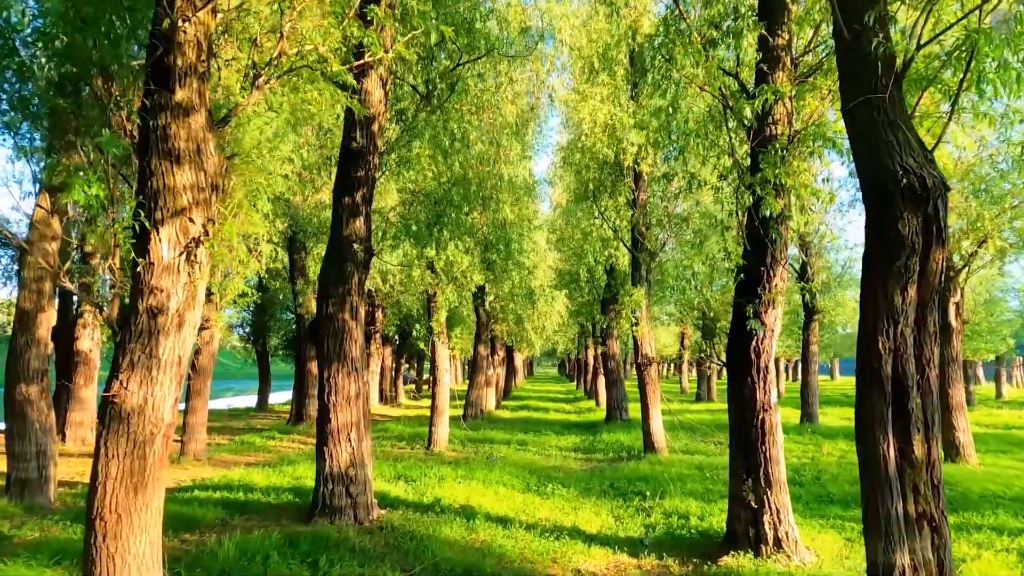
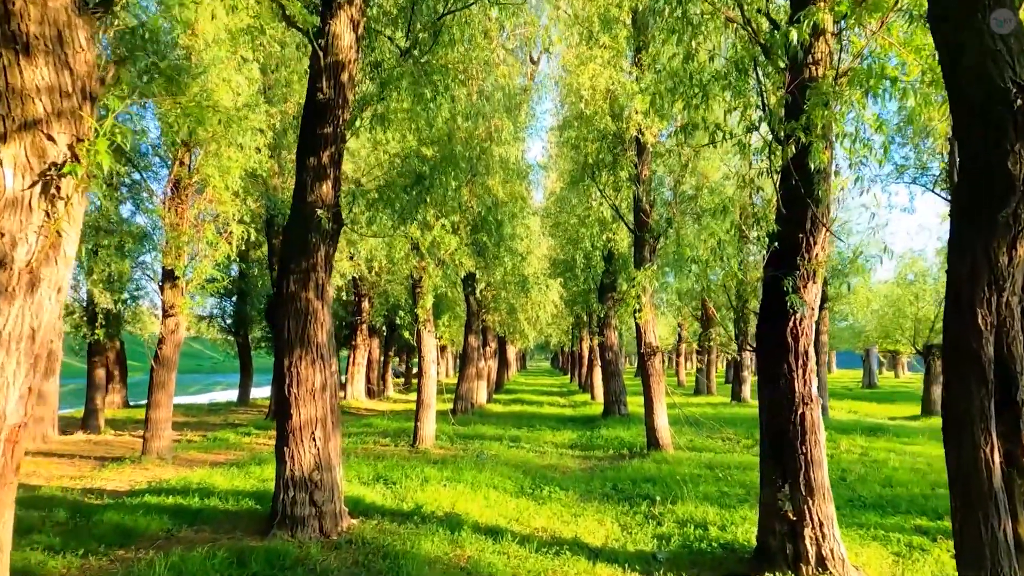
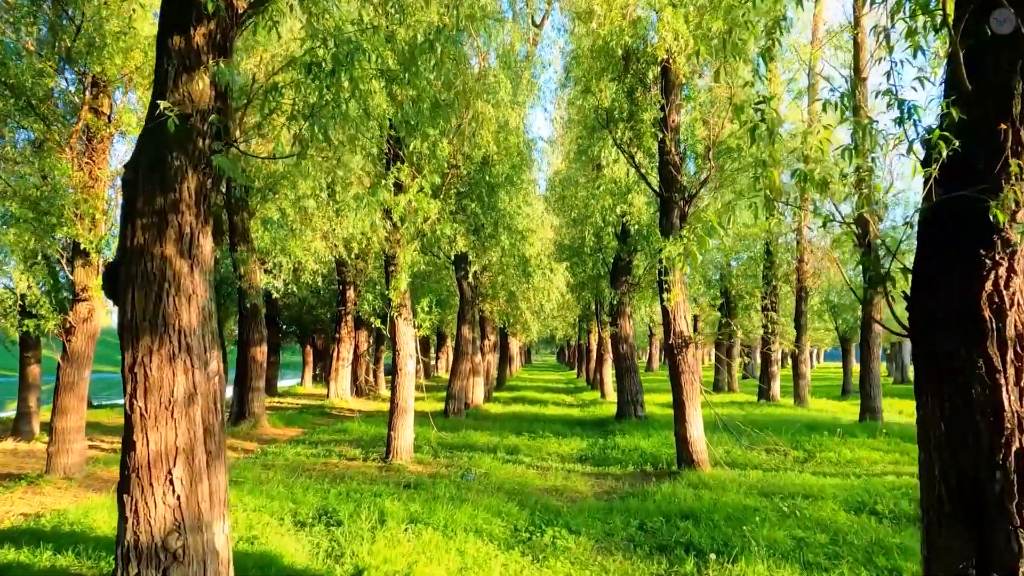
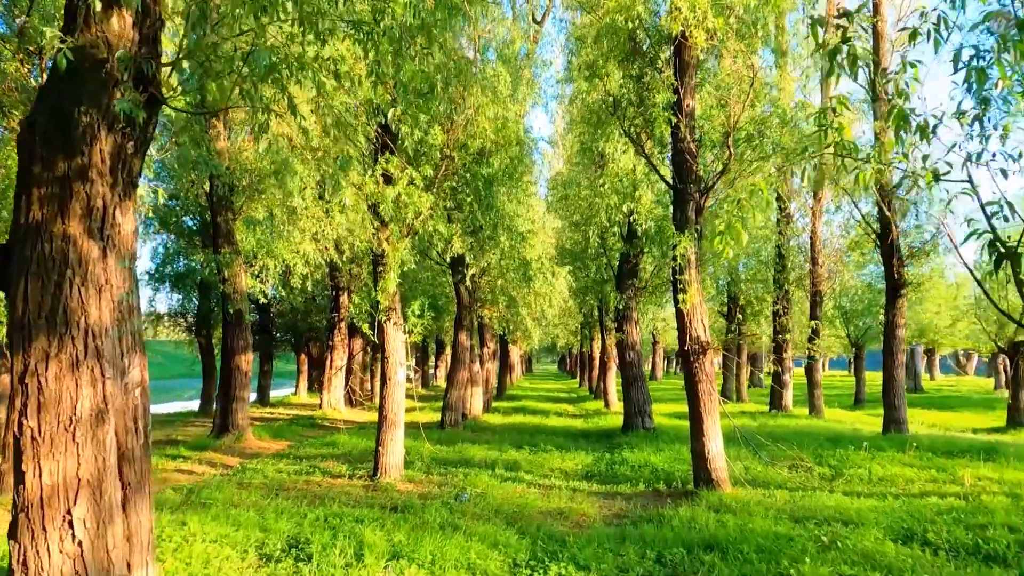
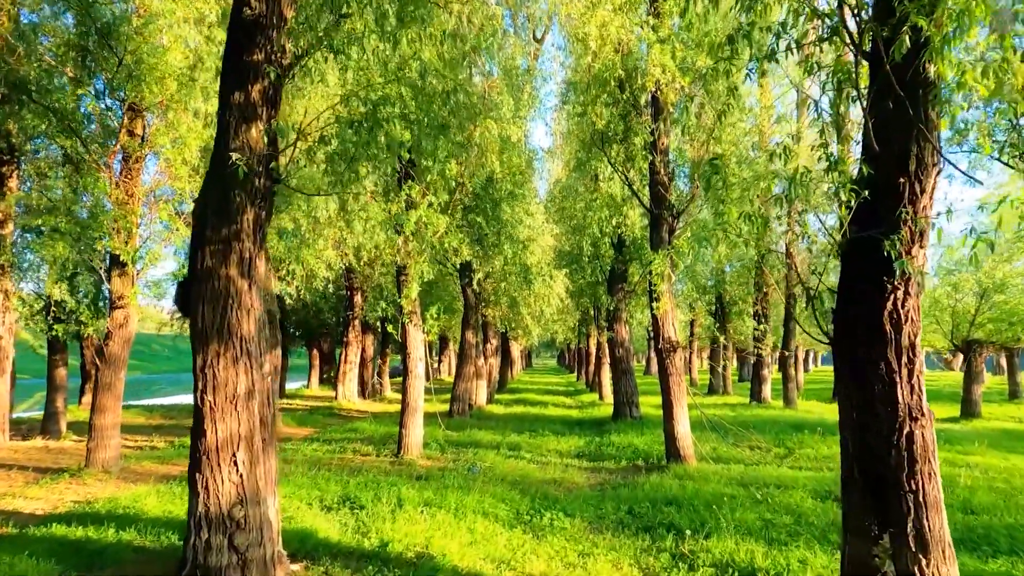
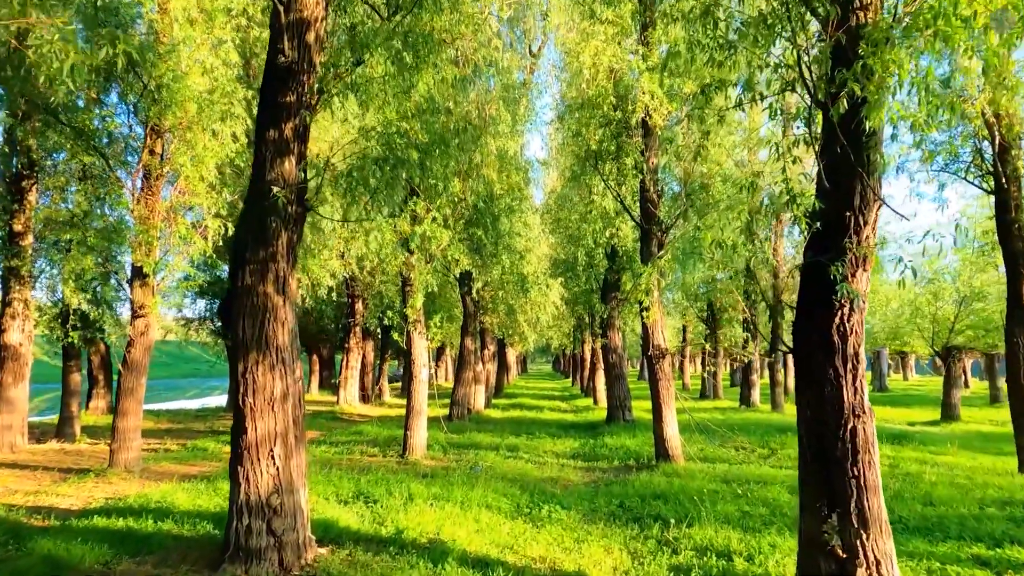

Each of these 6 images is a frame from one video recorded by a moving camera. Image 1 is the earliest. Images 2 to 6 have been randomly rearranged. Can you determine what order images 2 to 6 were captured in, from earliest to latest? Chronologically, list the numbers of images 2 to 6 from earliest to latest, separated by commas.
2, 6, 5, 3, 4
